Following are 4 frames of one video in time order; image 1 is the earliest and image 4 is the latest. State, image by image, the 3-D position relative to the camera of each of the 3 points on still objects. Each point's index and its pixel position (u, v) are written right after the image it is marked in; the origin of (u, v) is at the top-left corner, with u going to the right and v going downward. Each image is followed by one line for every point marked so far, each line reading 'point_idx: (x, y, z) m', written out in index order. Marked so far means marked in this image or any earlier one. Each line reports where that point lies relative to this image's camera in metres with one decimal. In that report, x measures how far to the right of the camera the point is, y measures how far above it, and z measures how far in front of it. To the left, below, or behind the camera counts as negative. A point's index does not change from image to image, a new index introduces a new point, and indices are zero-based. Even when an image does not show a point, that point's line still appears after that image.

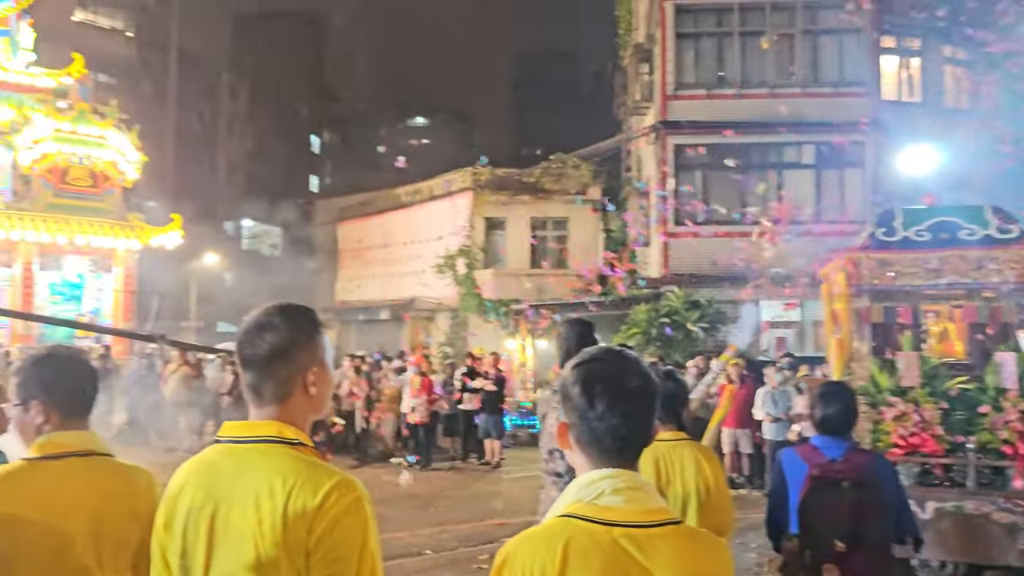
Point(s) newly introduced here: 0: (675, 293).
0: (+4.1, -0.1, +19.8) m
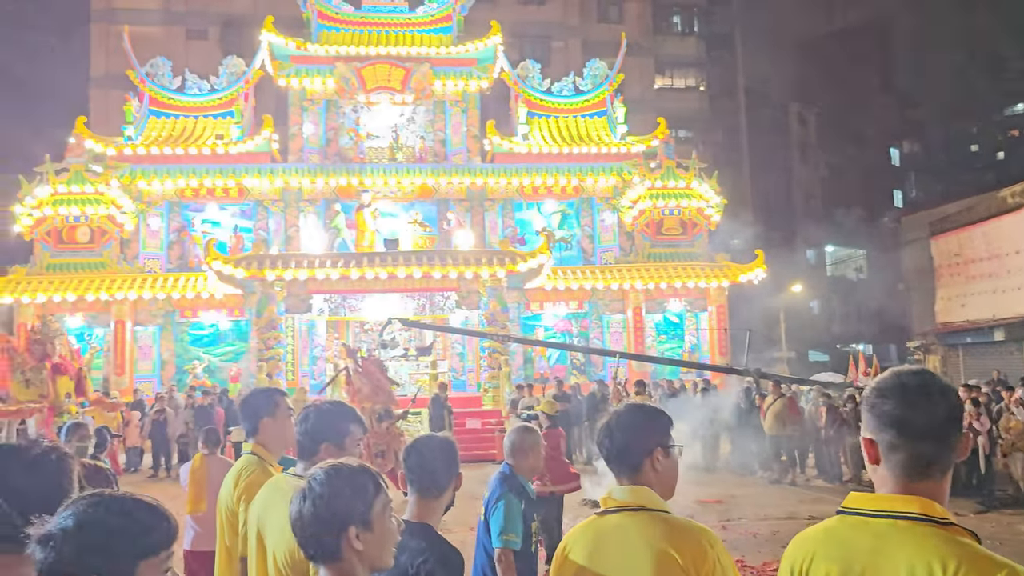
0: (+16.1, +0.2, +11.9) m
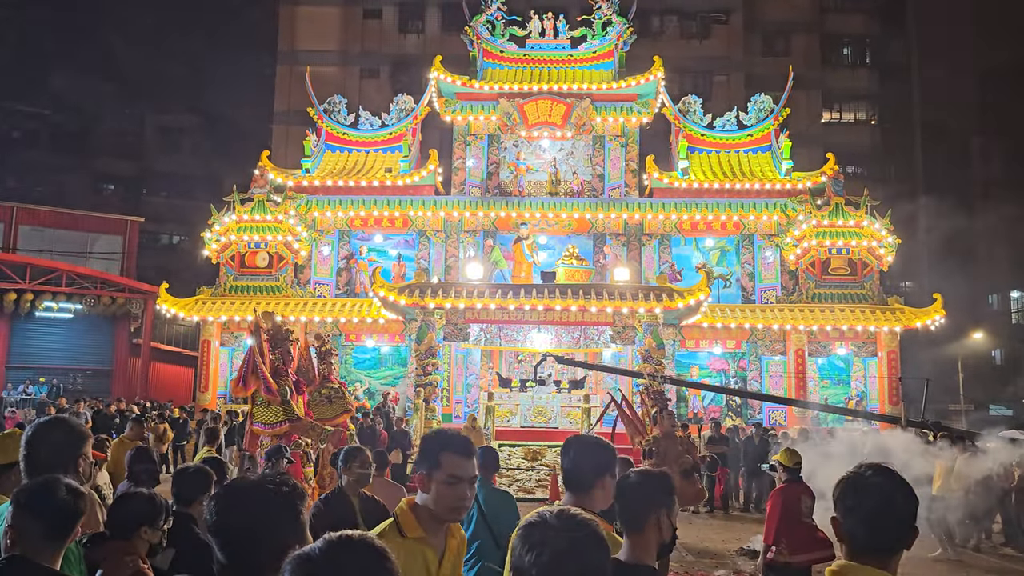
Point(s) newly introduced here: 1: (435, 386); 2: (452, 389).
0: (+18.2, -0.9, +9.2) m
1: (-1.7, -2.1, +16.0) m
2: (-1.6, -2.4, +17.9) m
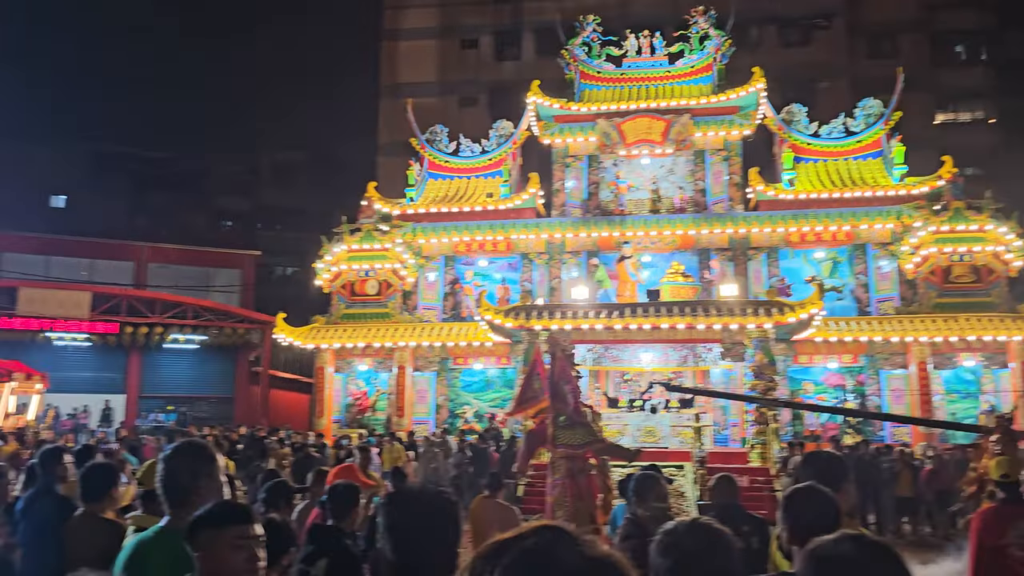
0: (+19.5, -0.5, +7.3) m
1: (+0.4, -2.5, +16.1) m
2: (+0.7, -2.8, +17.9) m
